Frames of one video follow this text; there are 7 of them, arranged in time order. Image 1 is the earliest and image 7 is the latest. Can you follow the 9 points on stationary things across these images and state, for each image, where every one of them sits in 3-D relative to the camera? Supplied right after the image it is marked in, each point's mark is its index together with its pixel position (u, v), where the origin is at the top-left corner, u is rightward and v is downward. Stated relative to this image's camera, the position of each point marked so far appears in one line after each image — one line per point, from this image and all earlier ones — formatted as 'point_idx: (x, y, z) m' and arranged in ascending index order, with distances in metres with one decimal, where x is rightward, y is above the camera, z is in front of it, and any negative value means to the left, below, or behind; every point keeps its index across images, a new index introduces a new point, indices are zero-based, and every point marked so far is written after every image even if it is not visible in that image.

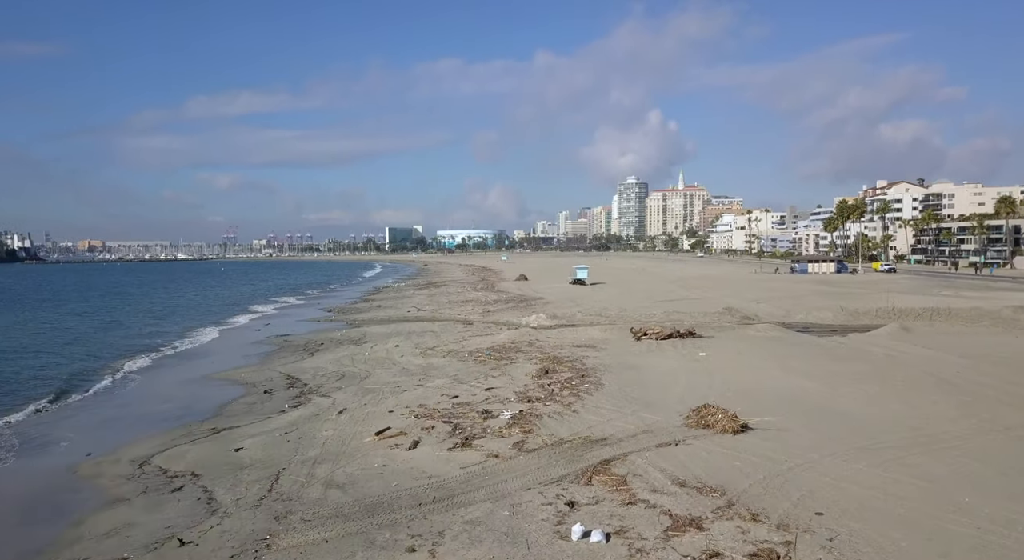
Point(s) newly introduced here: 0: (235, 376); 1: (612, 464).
0: (-8.4, -2.9, +19.2) m
1: (+1.5, -2.8, +9.7) m
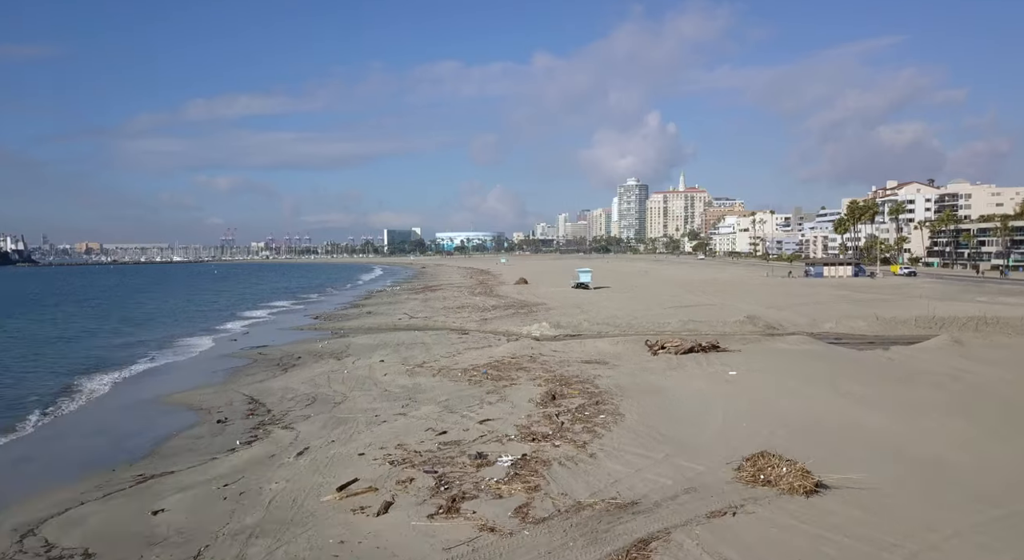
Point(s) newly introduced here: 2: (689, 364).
0: (-8.4, -3.1, +16.5) m
1: (+1.6, -3.0, +7.1) m
2: (+5.1, -2.5, +18.3) m
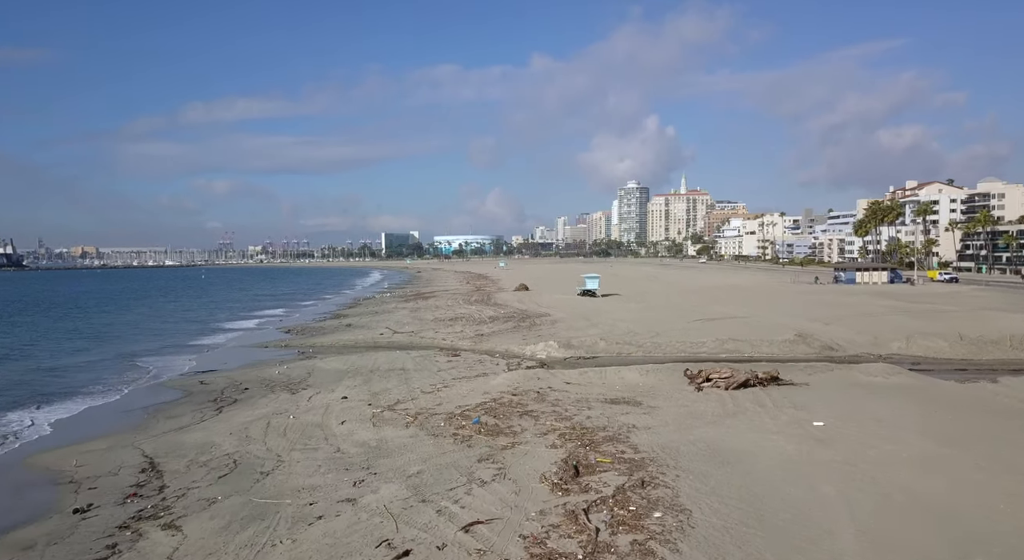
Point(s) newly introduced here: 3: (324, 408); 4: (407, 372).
0: (-8.4, -3.4, +11.8) m
1: (+1.6, -3.2, +2.4) m
2: (+5.2, -2.8, +13.6) m
3: (-4.5, -3.0, +15.1) m
4: (-3.2, -2.8, +19.4) m
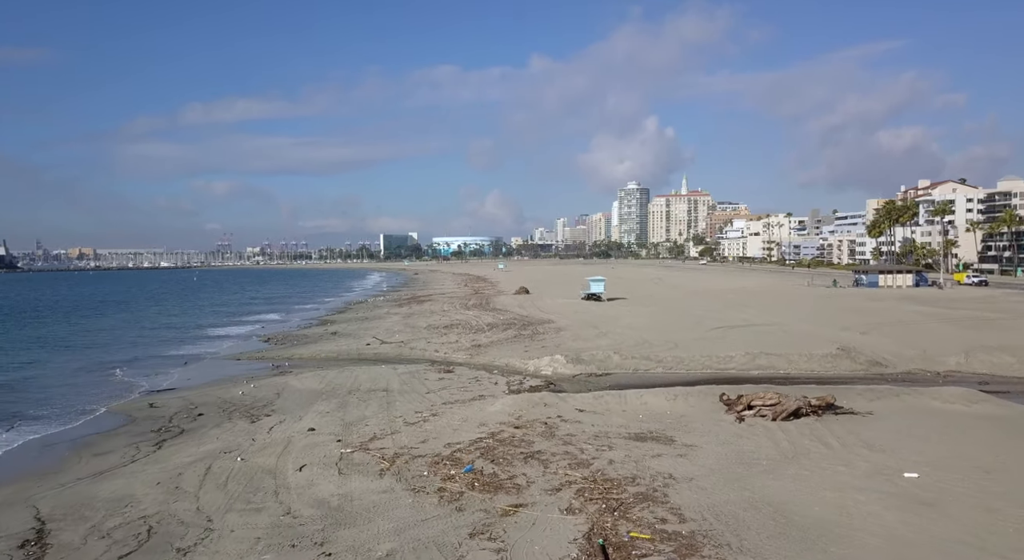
0: (-8.3, -3.5, +9.1) m
1: (+1.7, -3.3, -0.4) m
2: (+5.2, -2.9, +10.9) m
3: (-4.4, -3.2, +12.3) m
4: (-3.2, -3.0, +16.6) m
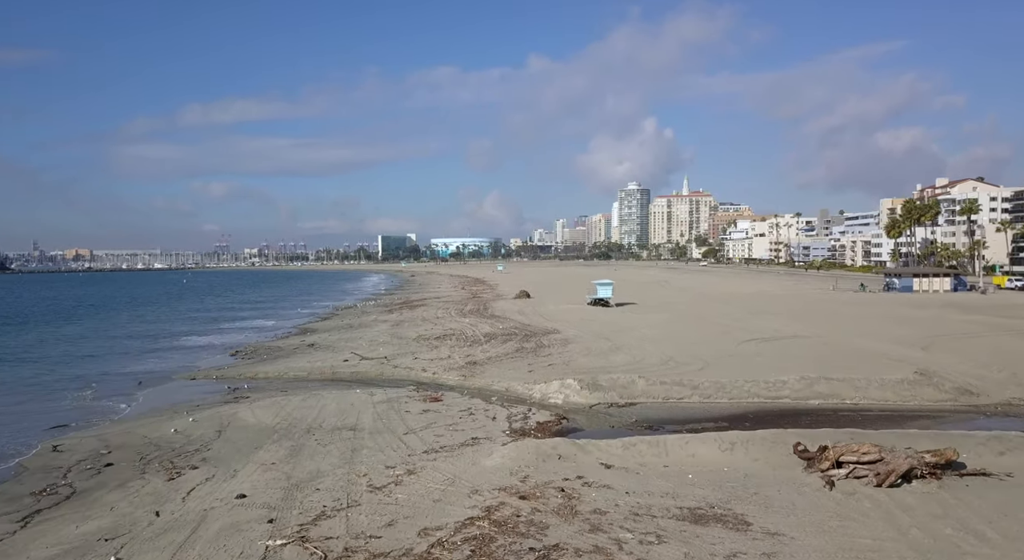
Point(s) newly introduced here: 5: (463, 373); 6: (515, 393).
0: (-8.2, -3.7, +5.5) m
1: (+1.8, -3.5, -3.9) m
2: (+5.3, -3.1, +7.3) m
3: (-4.4, -3.4, +8.7) m
4: (-3.2, -3.2, +13.0) m
5: (-1.5, -2.9, +19.5) m
6: (+0.1, -3.0, +16.7) m
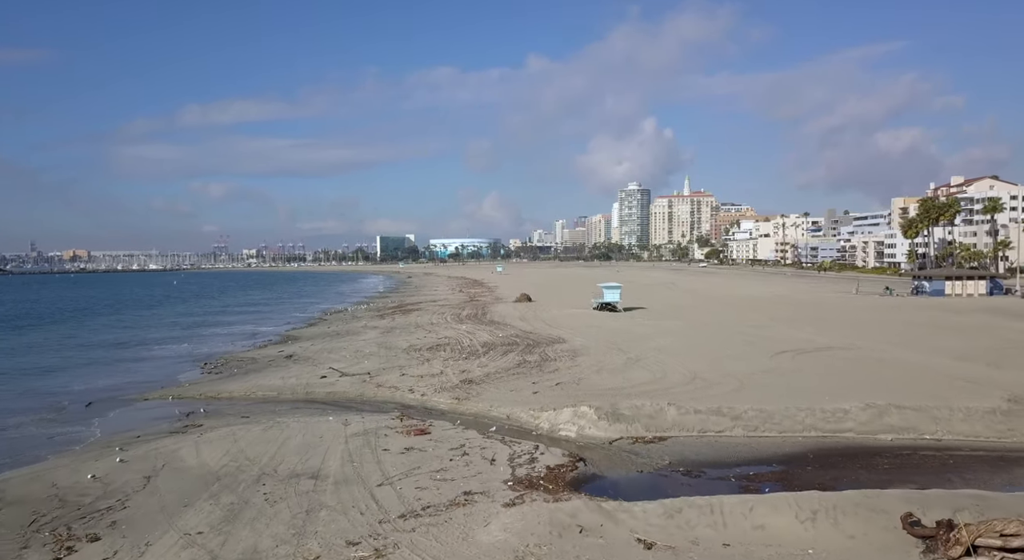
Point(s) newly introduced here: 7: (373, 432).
0: (-8.2, -3.8, +2.6) m
1: (+1.8, -3.6, -6.8) m
2: (+5.4, -3.2, +4.5) m
3: (-4.3, -3.5, +5.9) m
4: (-3.1, -3.3, +10.2) m
5: (-1.5, -3.0, +16.7) m
6: (+0.1, -3.1, +13.9) m
7: (-3.0, -3.2, +13.5) m
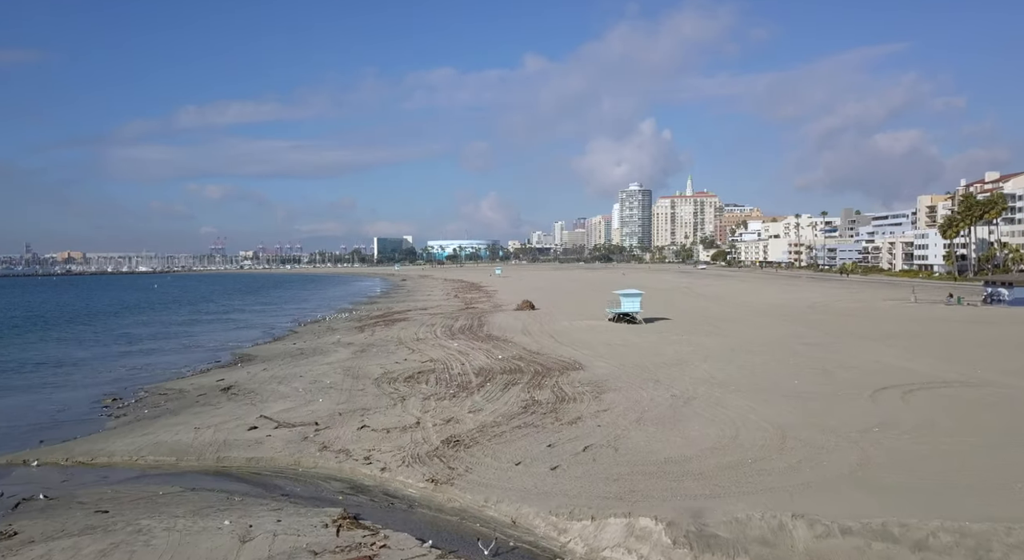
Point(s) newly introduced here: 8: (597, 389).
0: (-8.0, -4.1, -3.1) m
1: (+2.0, -3.8, -12.4) m
2: (+5.5, -3.4, -1.2) m
3: (-4.2, -3.7, +0.2) m
4: (-3.0, -3.5, +4.5) m
5: (-1.4, -3.3, +11.0) m
6: (+0.3, -3.4, +8.2) m
7: (-2.8, -3.4, +7.8) m
8: (+2.3, -2.9, +16.8) m
